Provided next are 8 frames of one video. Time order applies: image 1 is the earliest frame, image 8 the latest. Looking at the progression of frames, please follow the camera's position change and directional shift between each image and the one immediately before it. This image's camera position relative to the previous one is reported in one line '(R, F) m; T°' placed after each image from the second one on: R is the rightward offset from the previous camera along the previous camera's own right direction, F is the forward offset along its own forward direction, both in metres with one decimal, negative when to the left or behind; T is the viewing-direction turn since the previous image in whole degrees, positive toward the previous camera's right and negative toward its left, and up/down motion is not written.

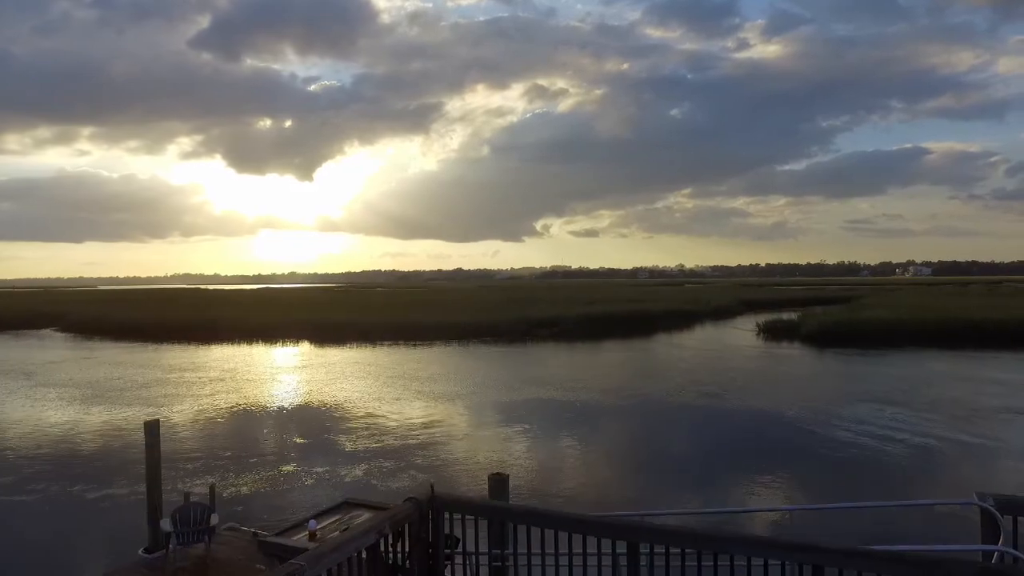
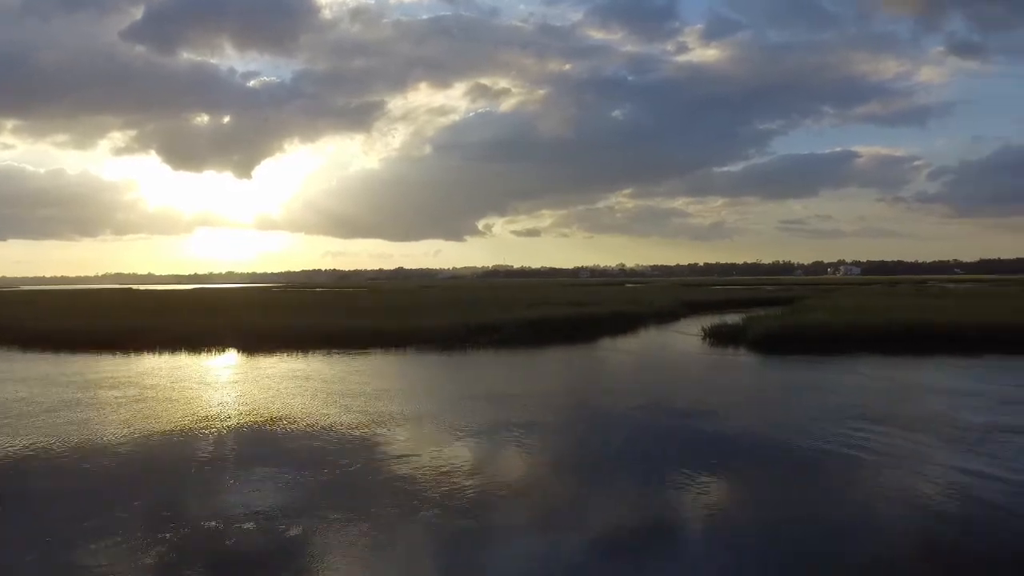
(0.0, +0.4) m; +5°
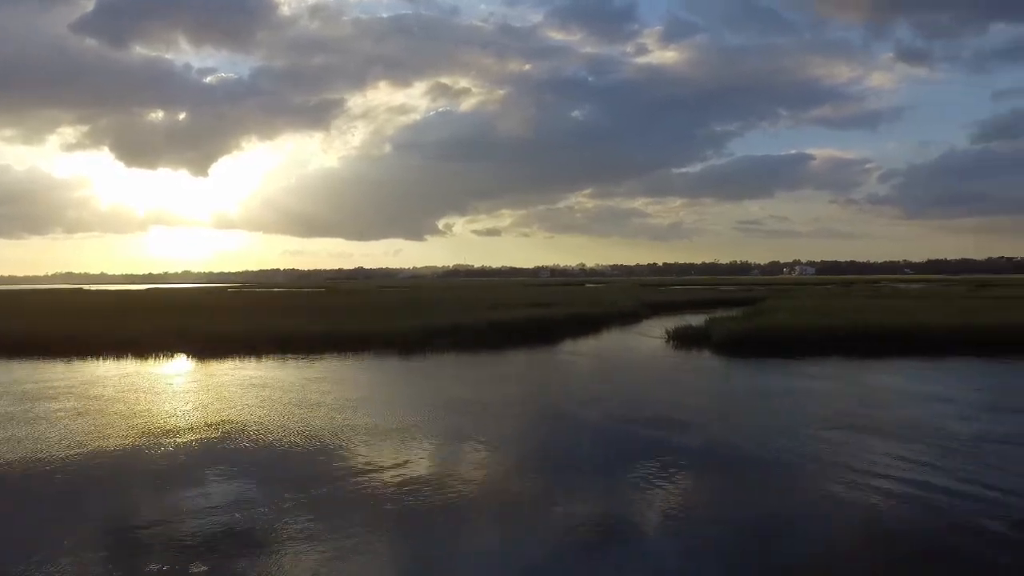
(-0.1, +0.3) m; +3°
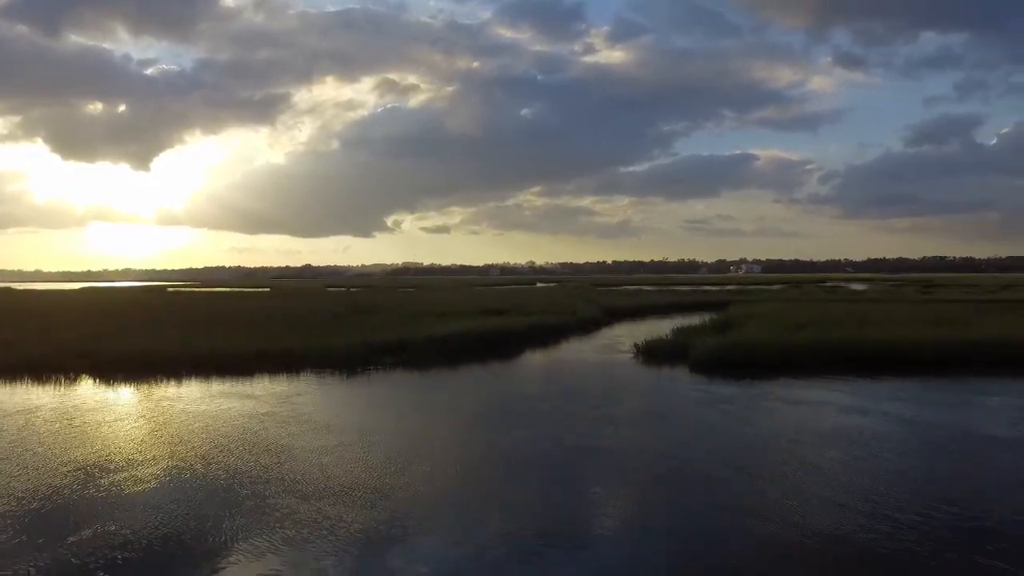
(-0.2, +1.4) m; +4°
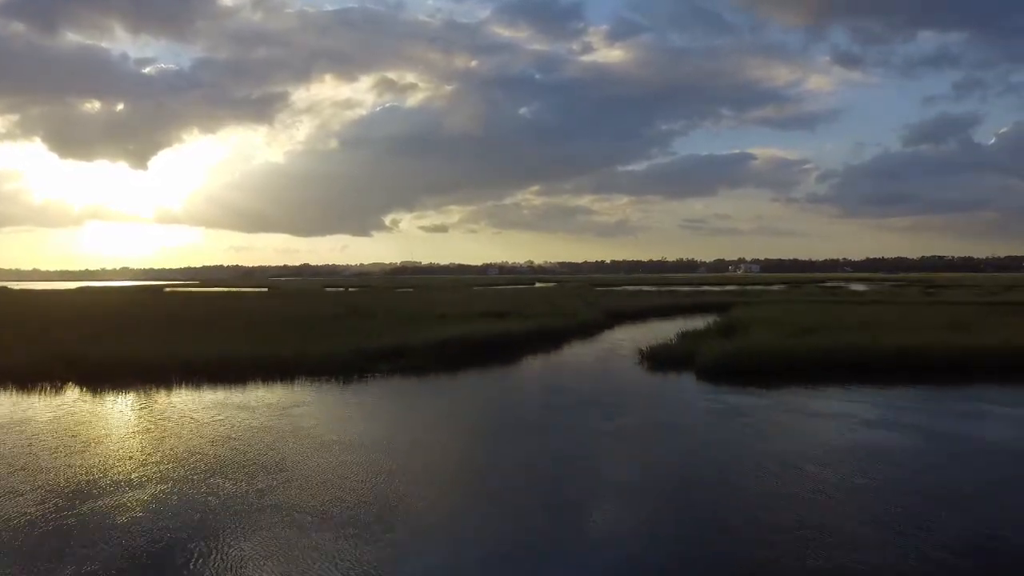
(-1.0, -1.9) m; 0°
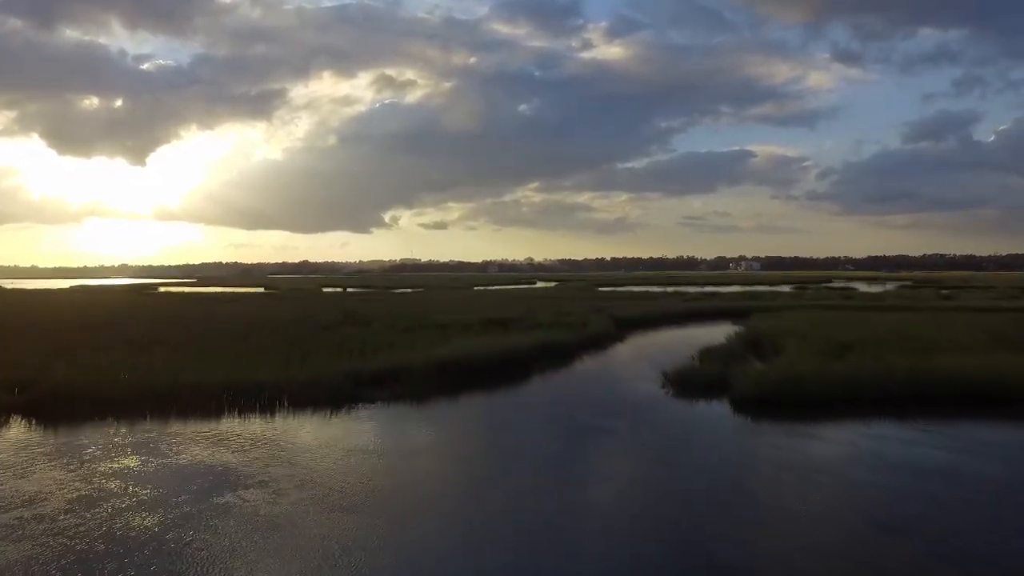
(-0.4, +1.6) m; 0°
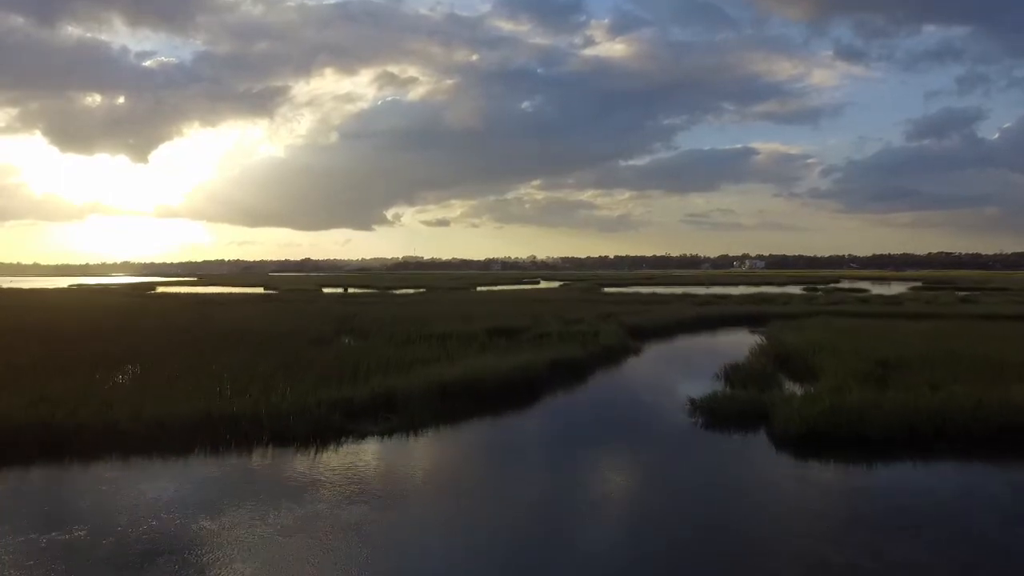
(-0.2, +1.8) m; 0°
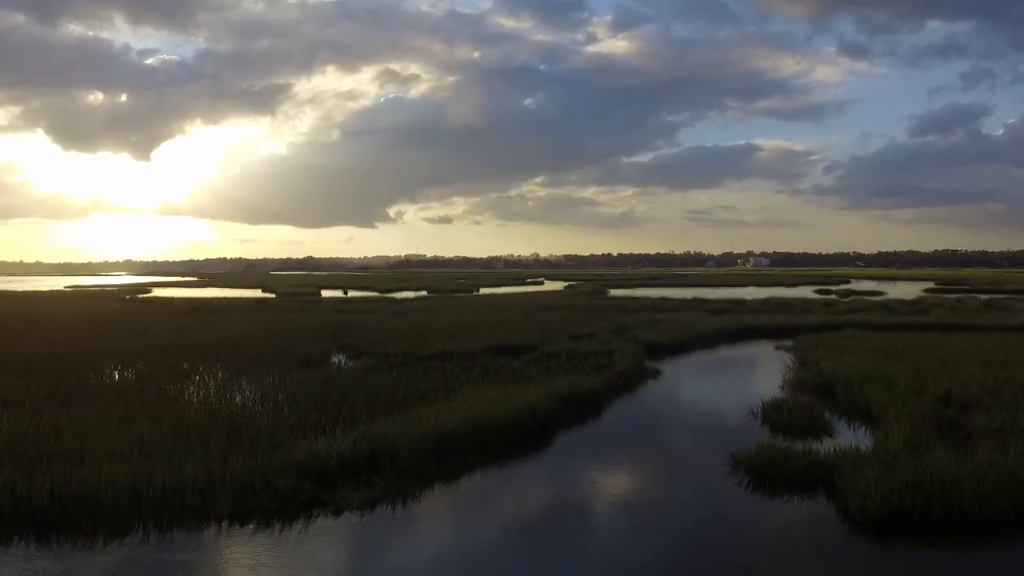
(-0.1, +2.5) m; 0°
